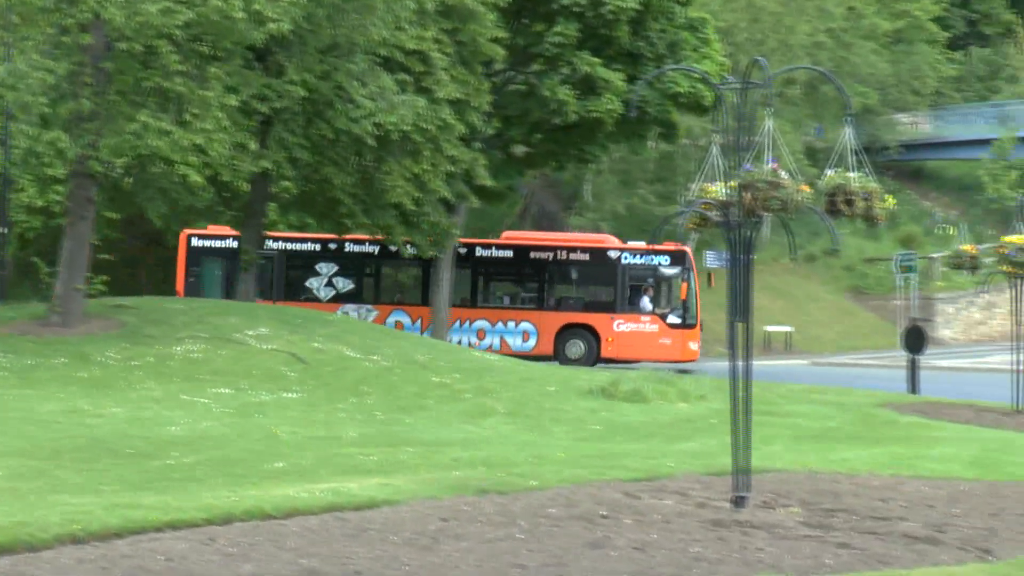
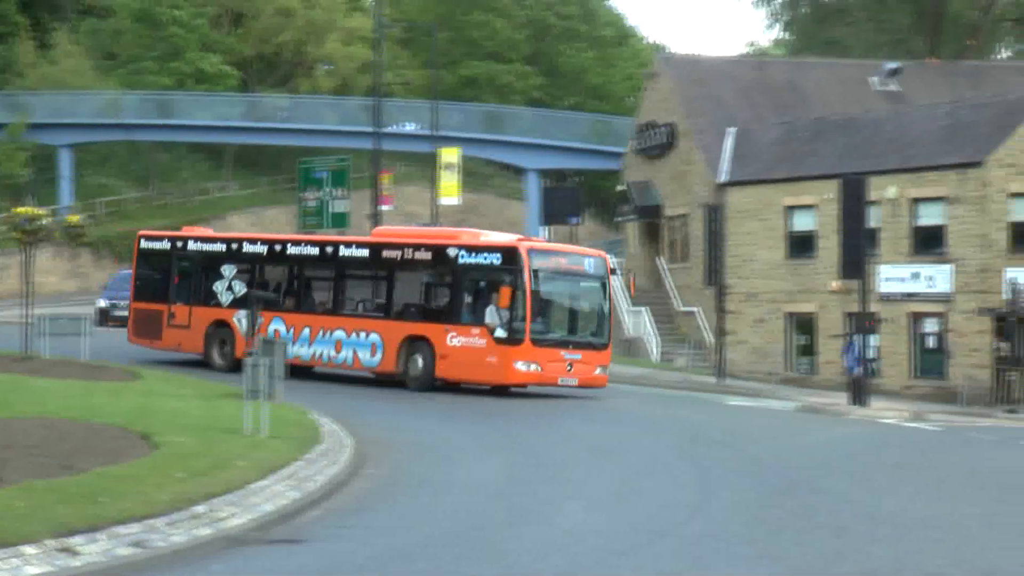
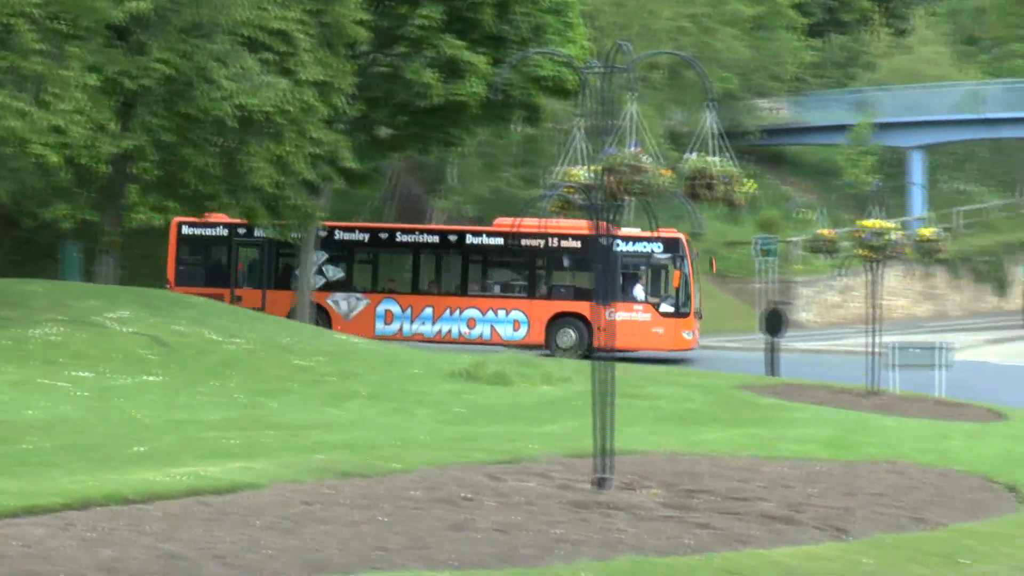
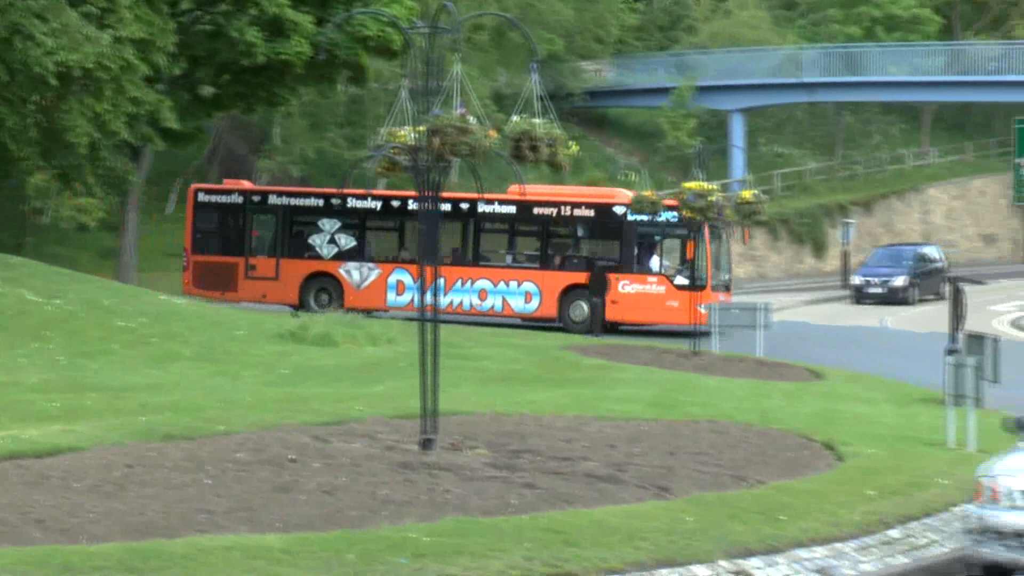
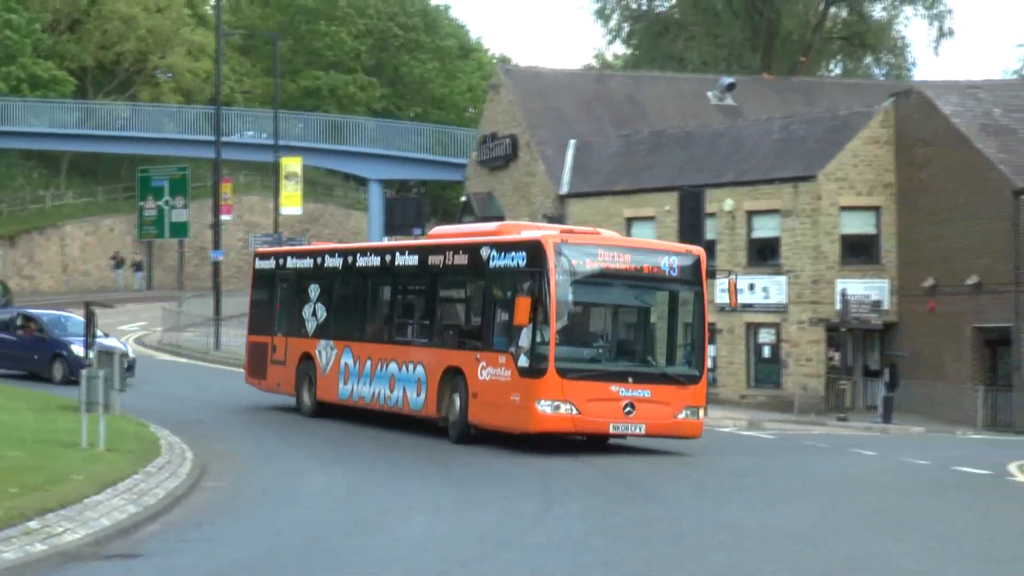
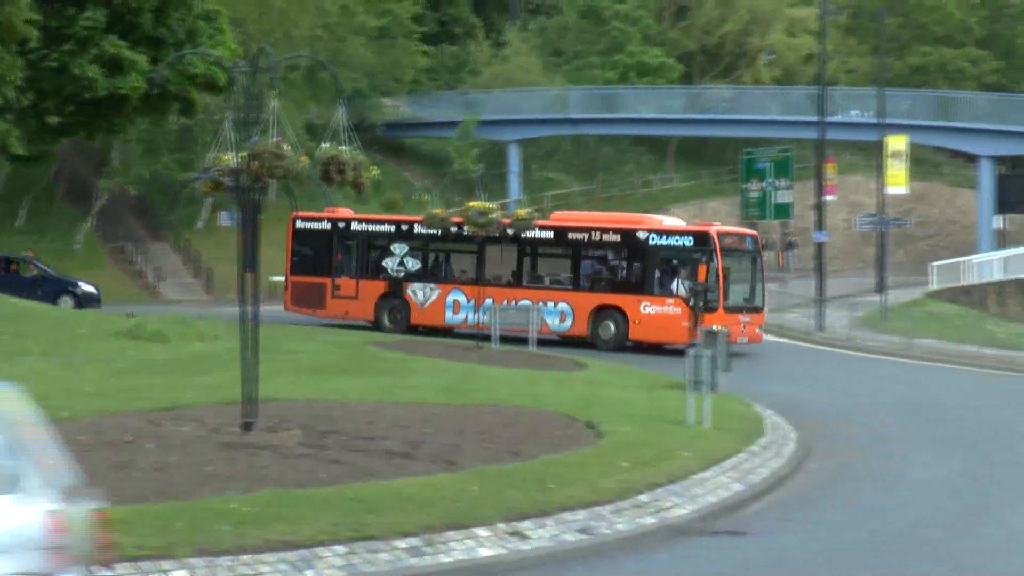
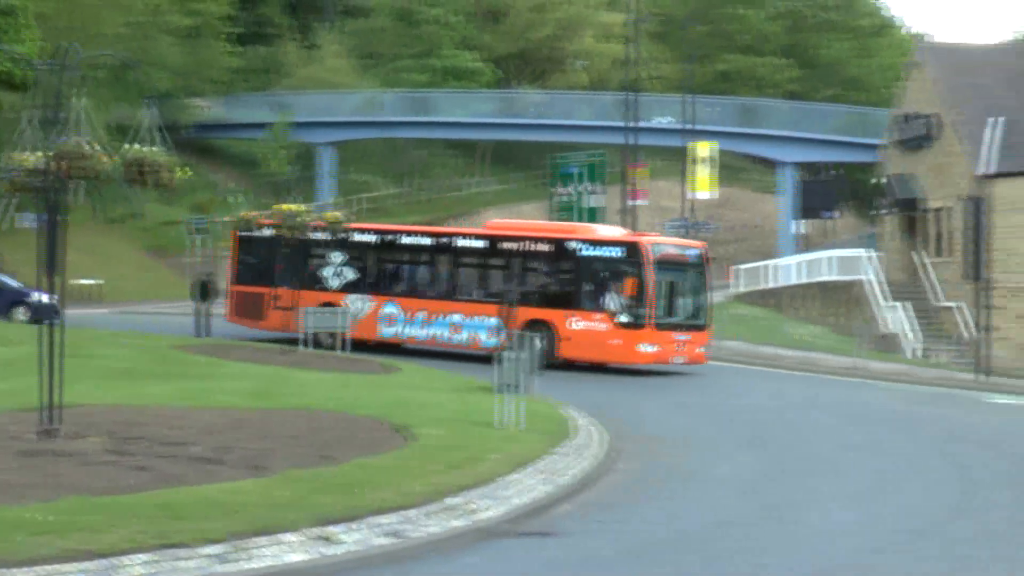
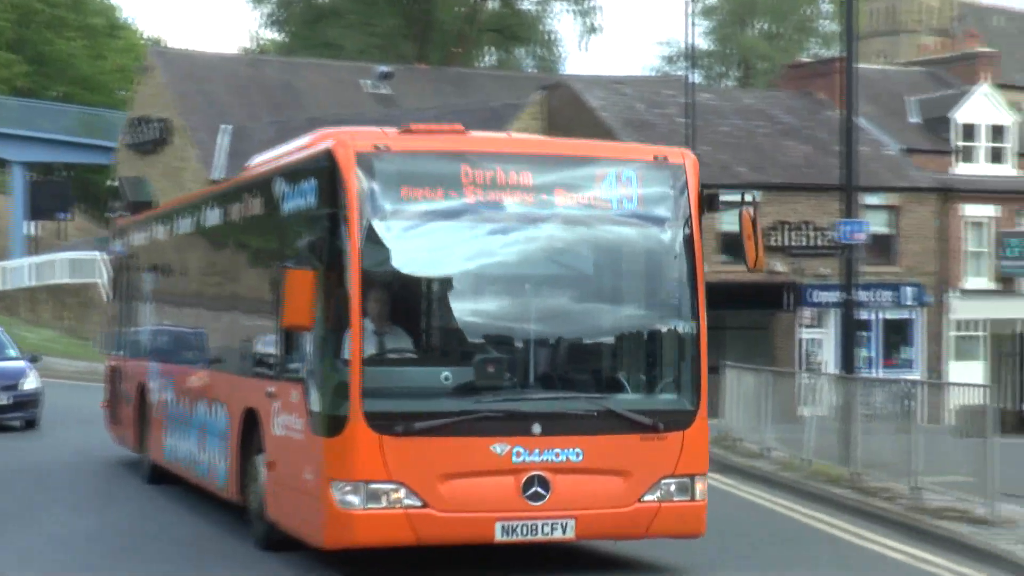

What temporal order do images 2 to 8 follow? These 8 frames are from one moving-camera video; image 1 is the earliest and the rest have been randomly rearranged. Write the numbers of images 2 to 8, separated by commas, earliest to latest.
3, 4, 6, 7, 2, 5, 8
